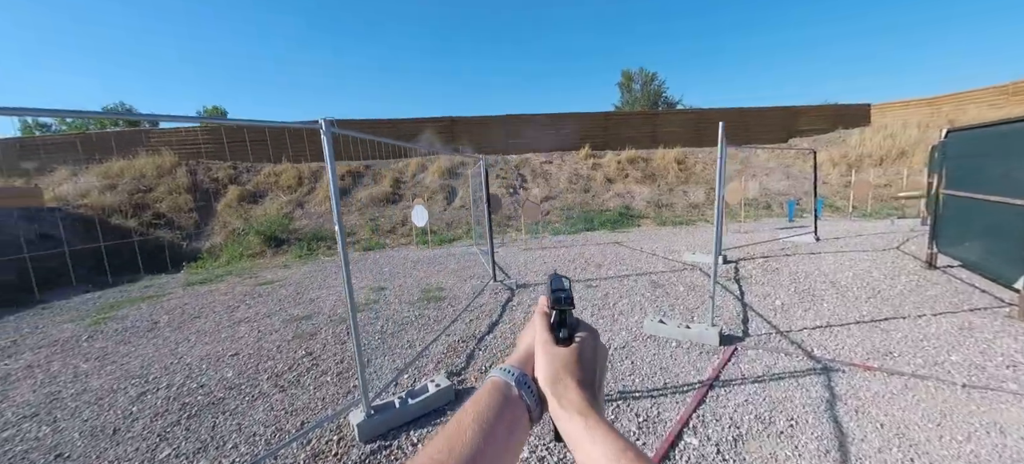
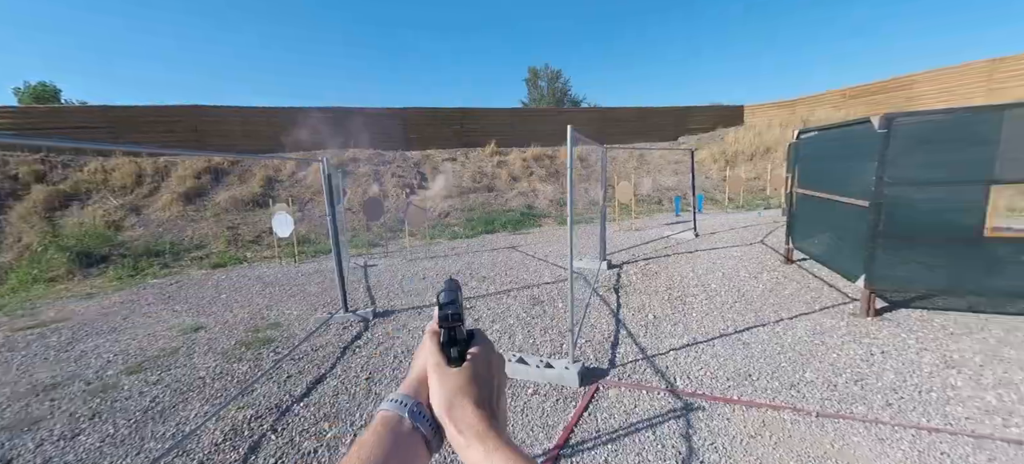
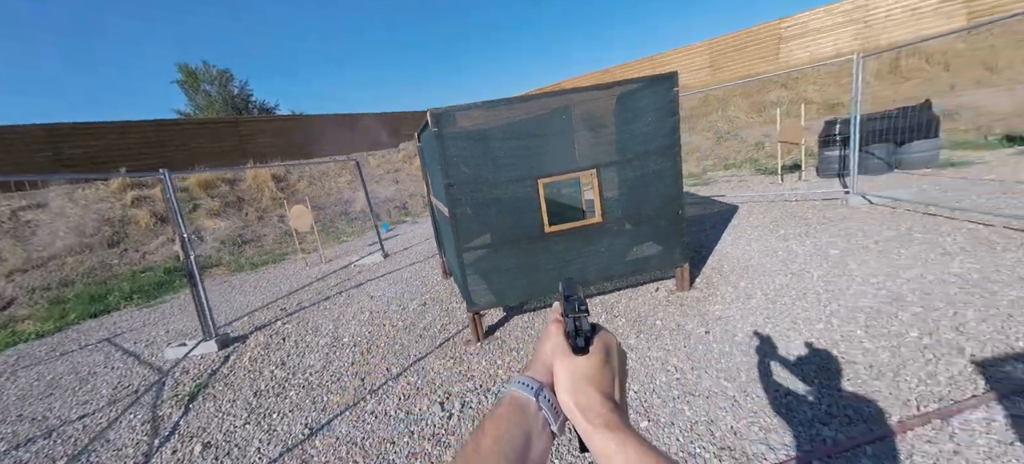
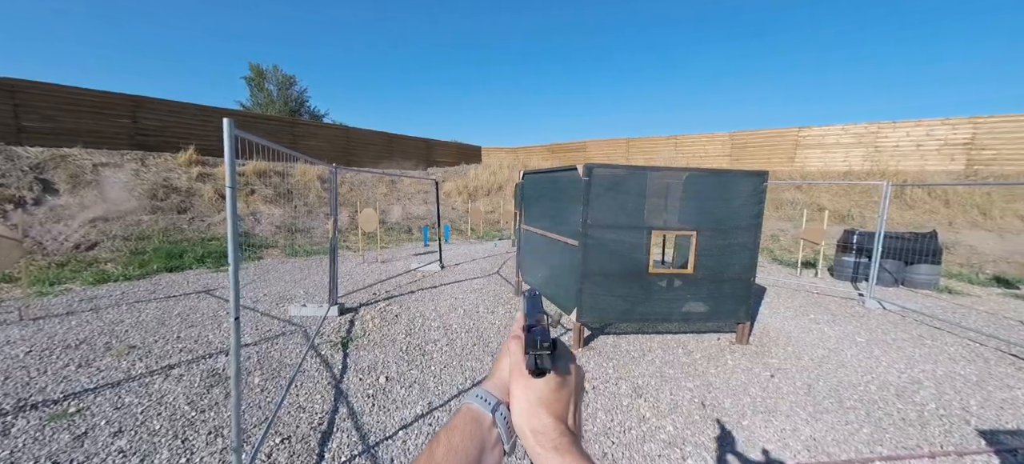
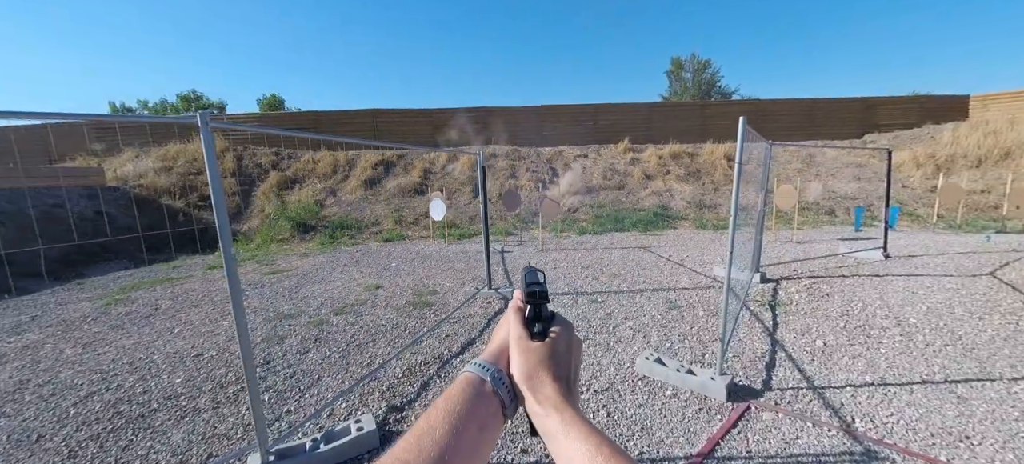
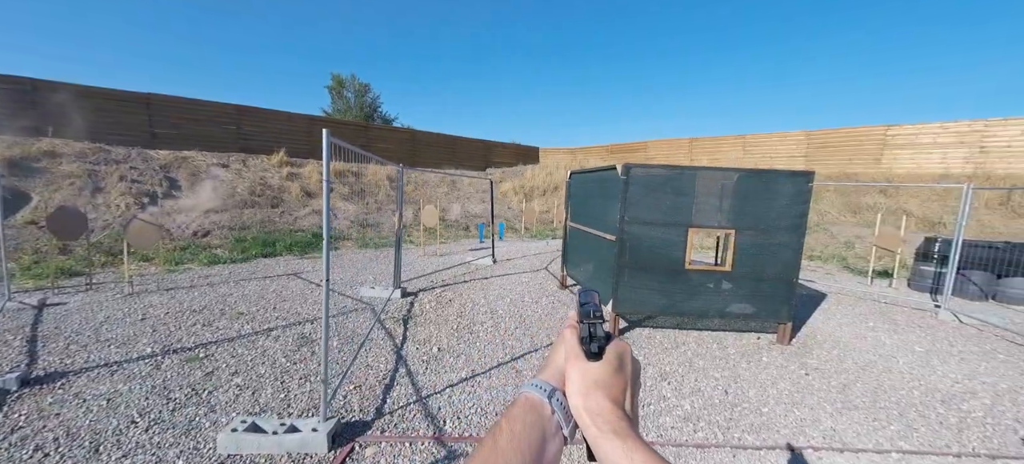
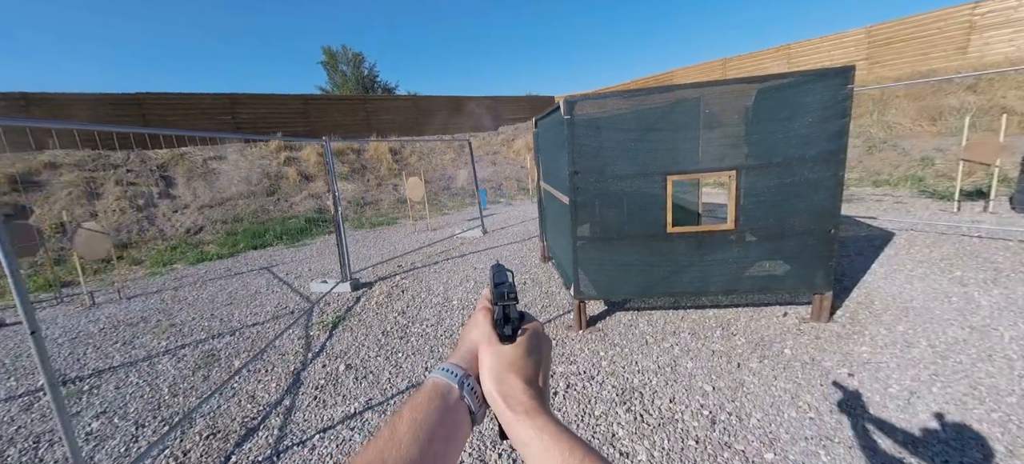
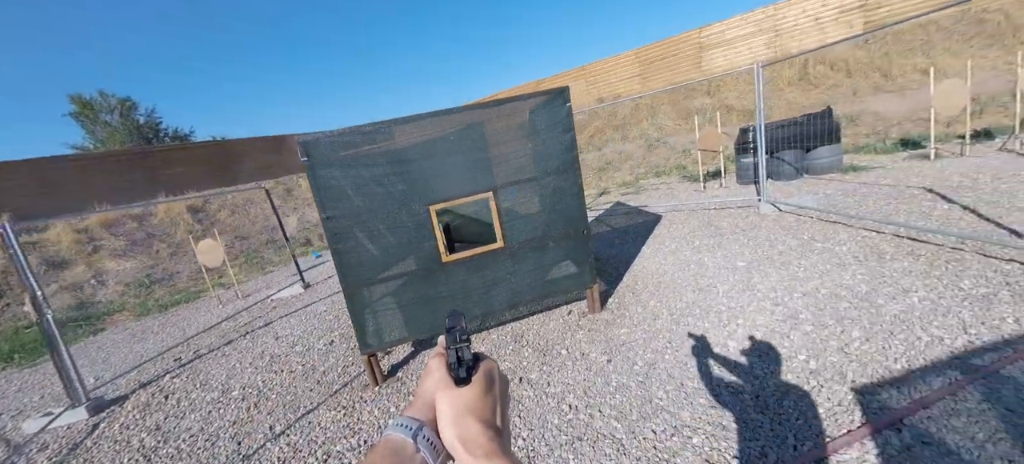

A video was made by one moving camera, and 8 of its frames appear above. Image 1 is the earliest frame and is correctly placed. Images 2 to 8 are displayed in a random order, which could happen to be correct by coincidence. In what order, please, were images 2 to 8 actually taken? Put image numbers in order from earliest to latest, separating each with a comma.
5, 2, 6, 4, 7, 3, 8
